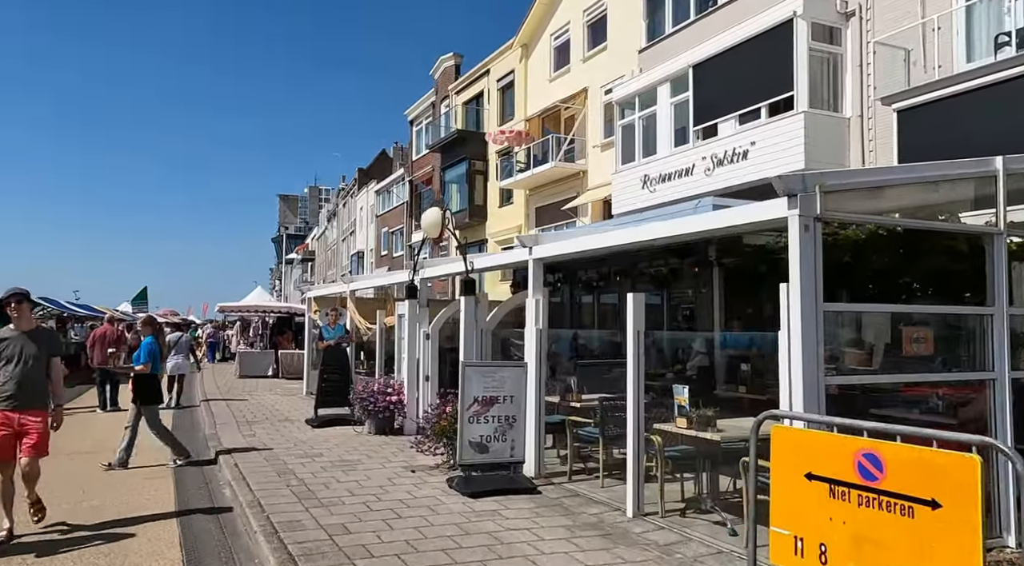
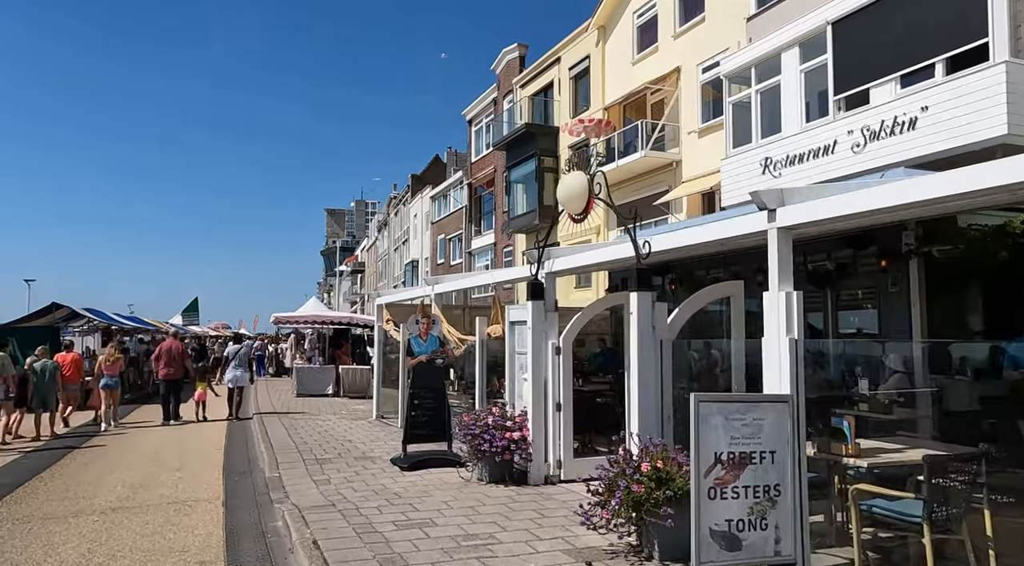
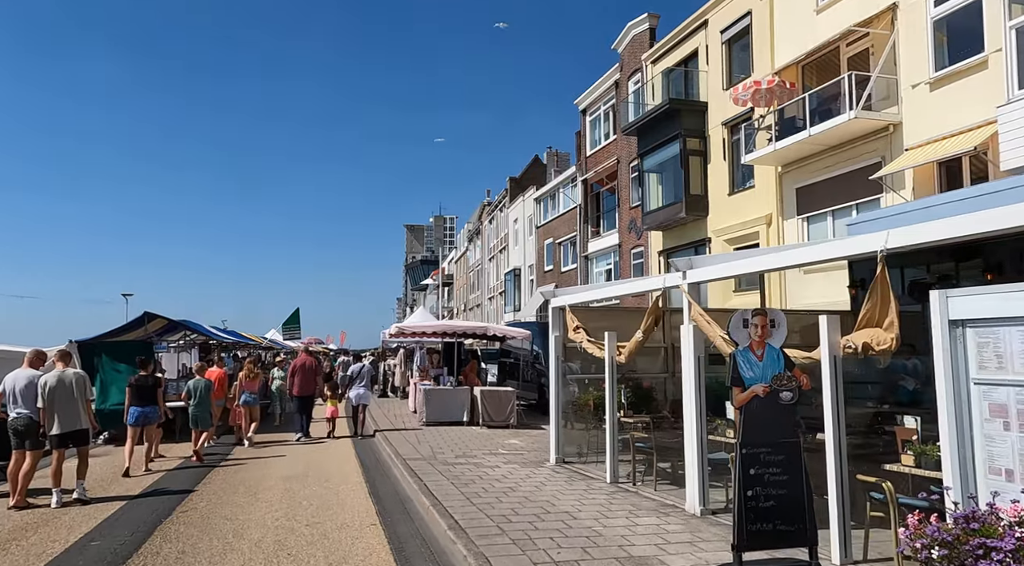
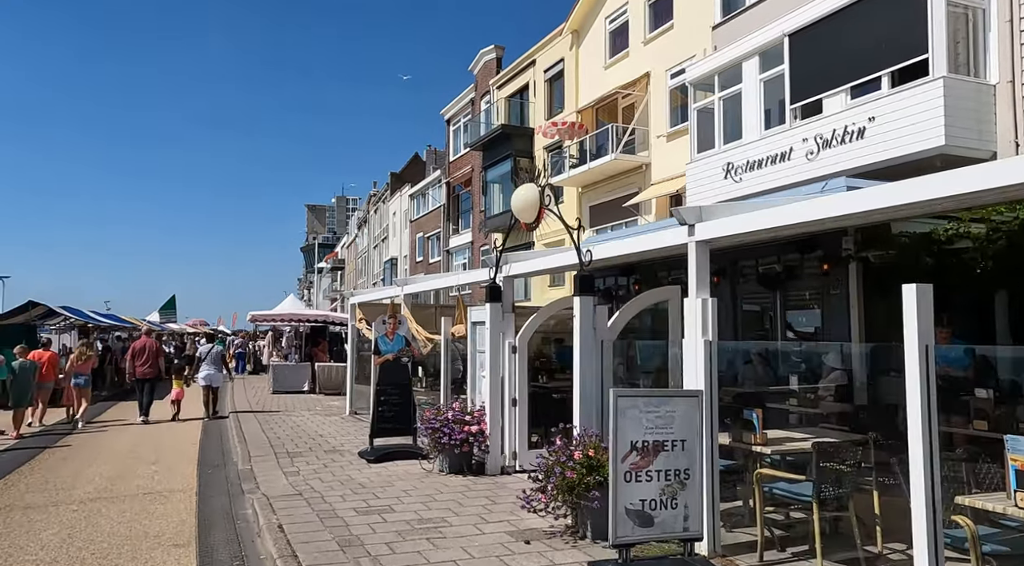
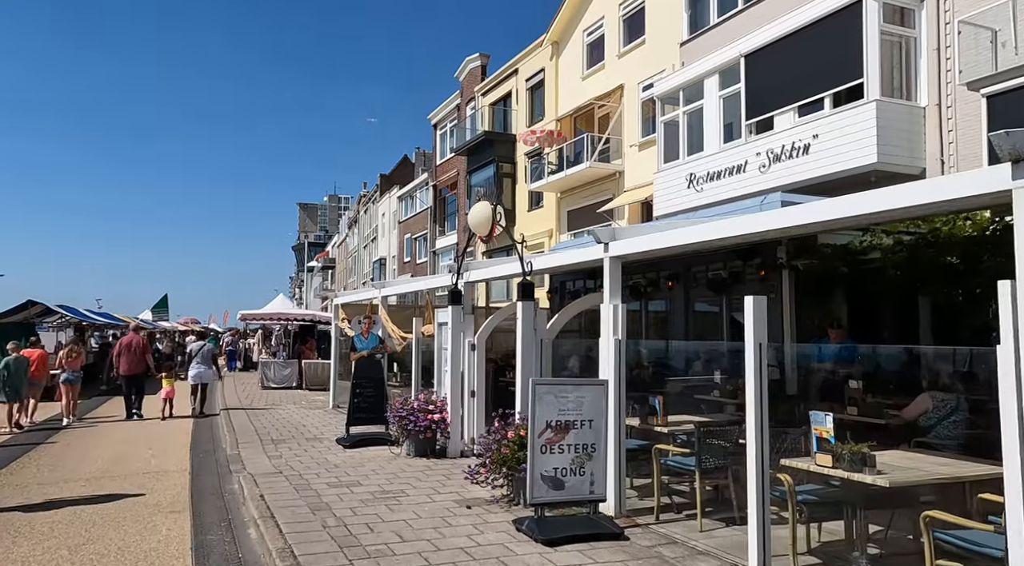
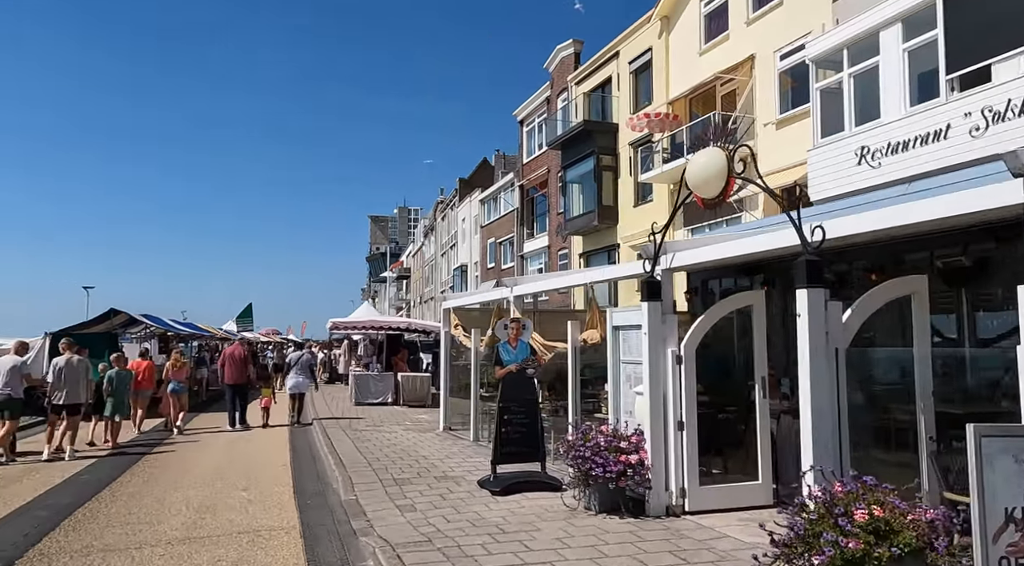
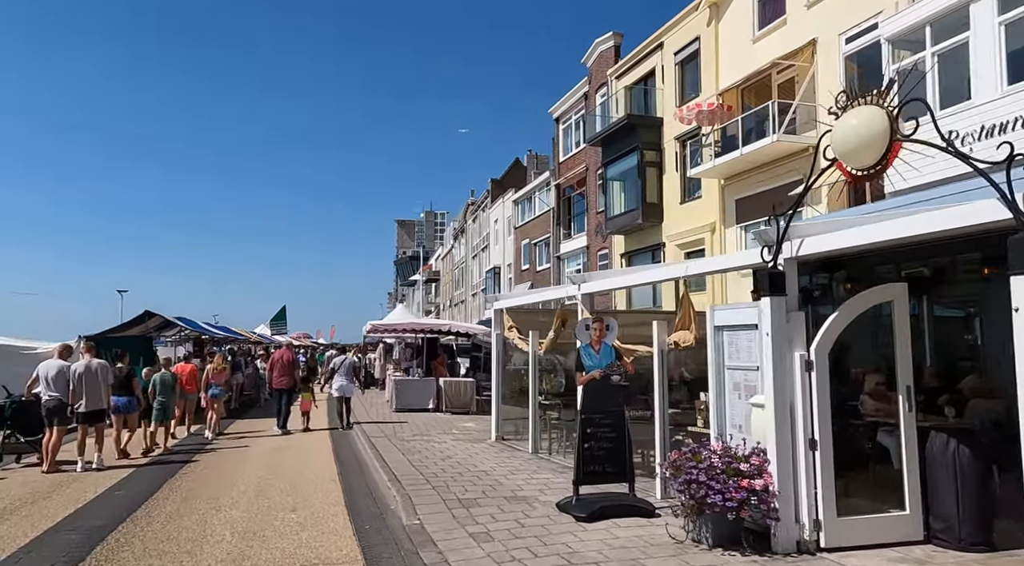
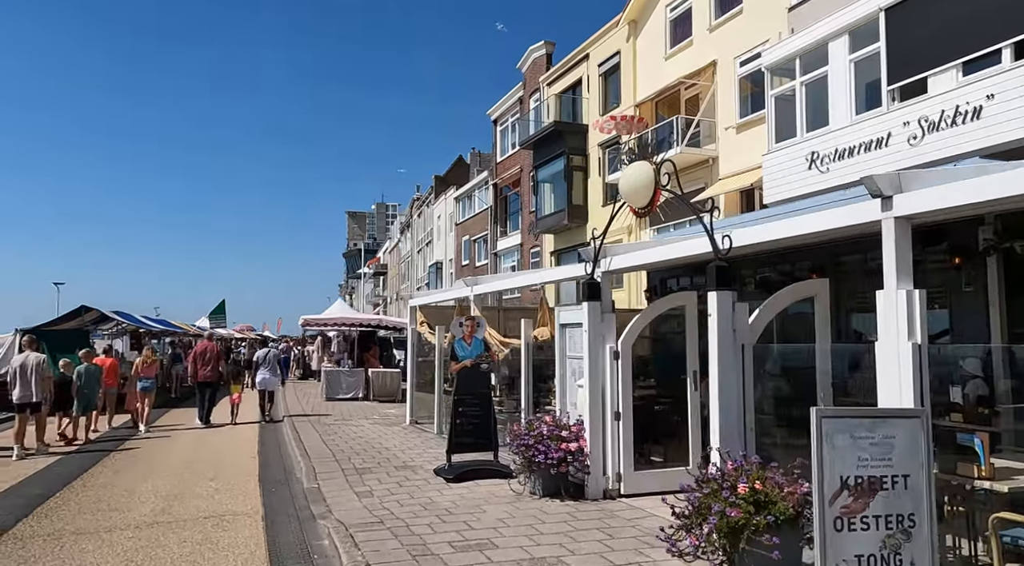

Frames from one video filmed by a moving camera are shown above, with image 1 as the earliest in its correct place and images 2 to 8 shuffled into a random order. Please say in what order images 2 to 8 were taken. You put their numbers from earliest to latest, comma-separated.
5, 4, 2, 8, 6, 7, 3
